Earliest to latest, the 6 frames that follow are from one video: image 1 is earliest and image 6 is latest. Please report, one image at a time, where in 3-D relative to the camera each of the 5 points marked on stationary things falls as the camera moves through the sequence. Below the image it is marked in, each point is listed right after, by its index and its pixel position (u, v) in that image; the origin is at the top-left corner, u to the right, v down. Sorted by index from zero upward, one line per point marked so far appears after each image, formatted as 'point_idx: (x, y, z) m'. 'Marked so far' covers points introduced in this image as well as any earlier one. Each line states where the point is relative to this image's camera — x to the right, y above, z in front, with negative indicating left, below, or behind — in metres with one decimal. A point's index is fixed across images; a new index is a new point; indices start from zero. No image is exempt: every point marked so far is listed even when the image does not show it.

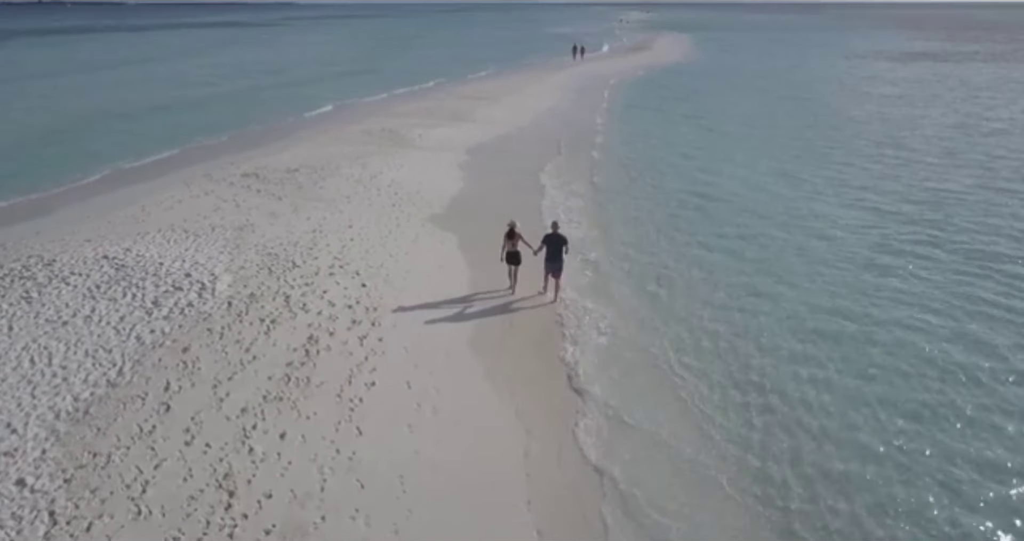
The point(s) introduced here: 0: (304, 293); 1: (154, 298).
0: (-3.8, -0.4, +13.4) m
1: (-6.1, -0.5, +12.6) m
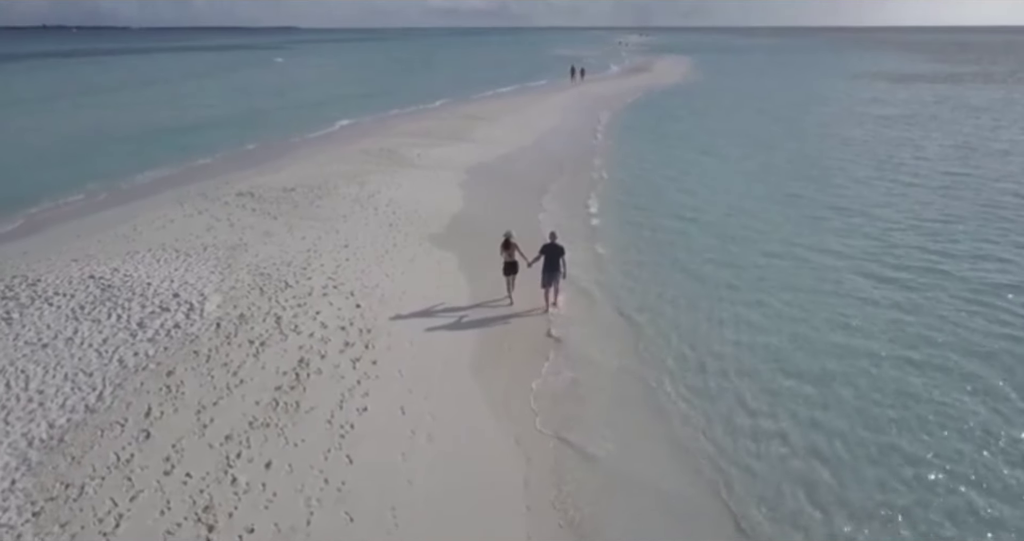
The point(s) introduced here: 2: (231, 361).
0: (-3.8, -0.8, +12.9) m
1: (-6.1, -0.8, +12.1) m
2: (-4.2, -1.4, +11.1) m
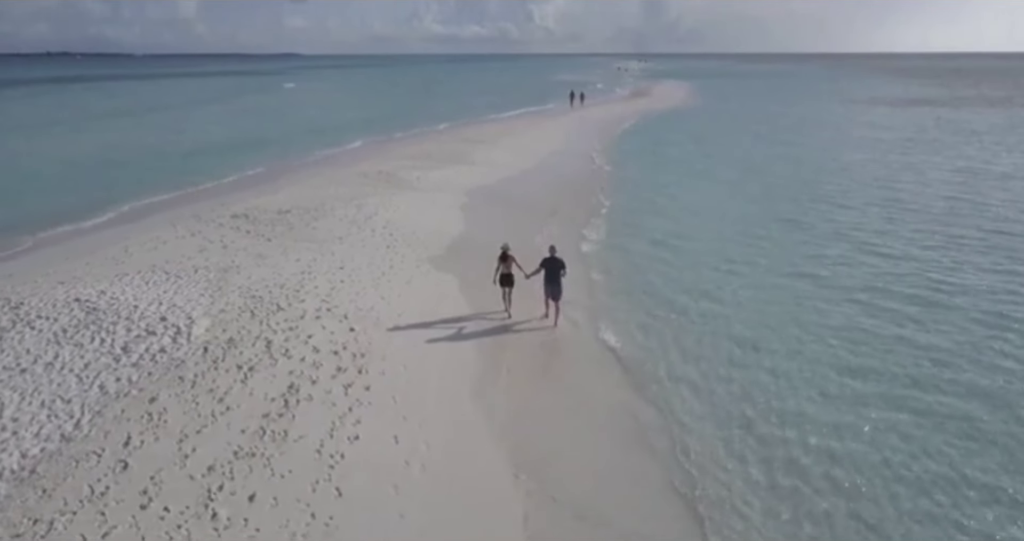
0: (-3.8, -1.1, +12.4) m
1: (-6.2, -1.2, +11.7) m
2: (-4.3, -1.7, +10.6) m
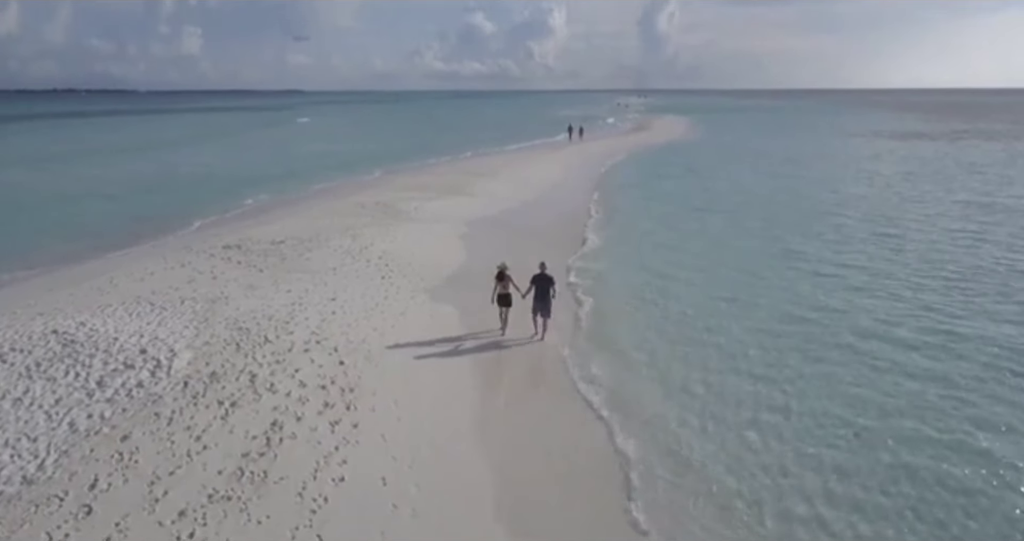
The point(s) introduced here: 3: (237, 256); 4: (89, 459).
0: (-3.8, -1.6, +11.8) m
1: (-6.2, -1.6, +11.0) m
2: (-4.3, -2.1, +10.0) m
3: (-7.3, +0.4, +19.6) m
4: (-5.2, -2.3, +9.0) m
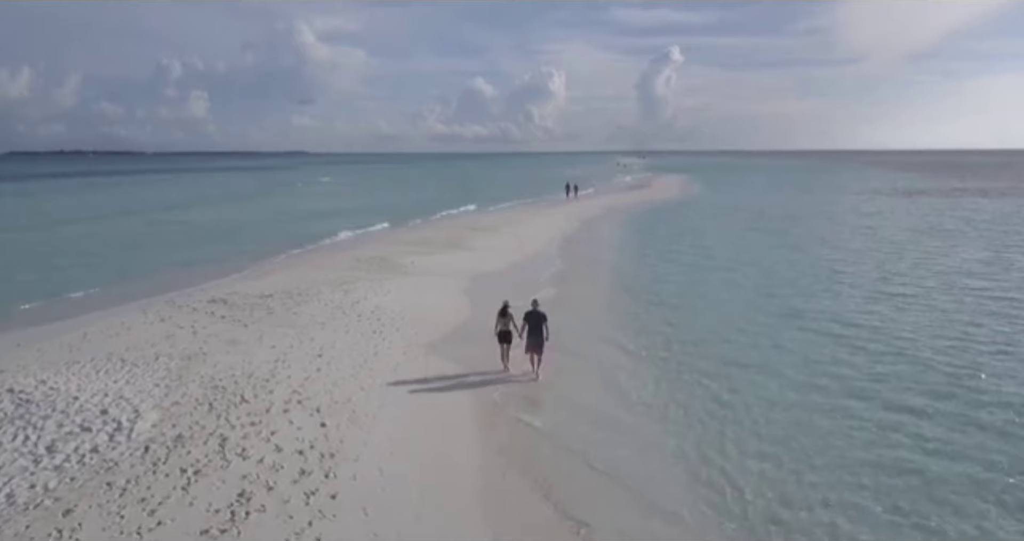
0: (-3.9, -2.4, +10.7) m
1: (-6.2, -2.3, +9.9) m
2: (-4.3, -2.7, +8.8) m
3: (-7.3, -1.0, +18.6) m
4: (-5.2, -2.8, +7.8) m
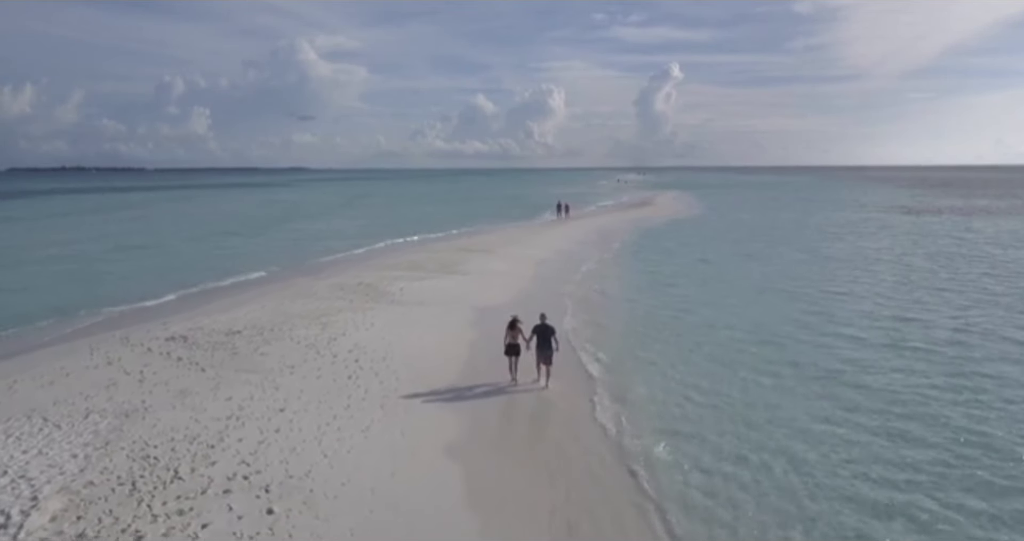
0: (-4.0, -3.0, +8.5) m
1: (-6.3, -2.9, +7.7) m
2: (-4.4, -3.3, +6.6) m
3: (-7.4, -1.8, +16.4) m
4: (-5.3, -3.4, +5.6) m
